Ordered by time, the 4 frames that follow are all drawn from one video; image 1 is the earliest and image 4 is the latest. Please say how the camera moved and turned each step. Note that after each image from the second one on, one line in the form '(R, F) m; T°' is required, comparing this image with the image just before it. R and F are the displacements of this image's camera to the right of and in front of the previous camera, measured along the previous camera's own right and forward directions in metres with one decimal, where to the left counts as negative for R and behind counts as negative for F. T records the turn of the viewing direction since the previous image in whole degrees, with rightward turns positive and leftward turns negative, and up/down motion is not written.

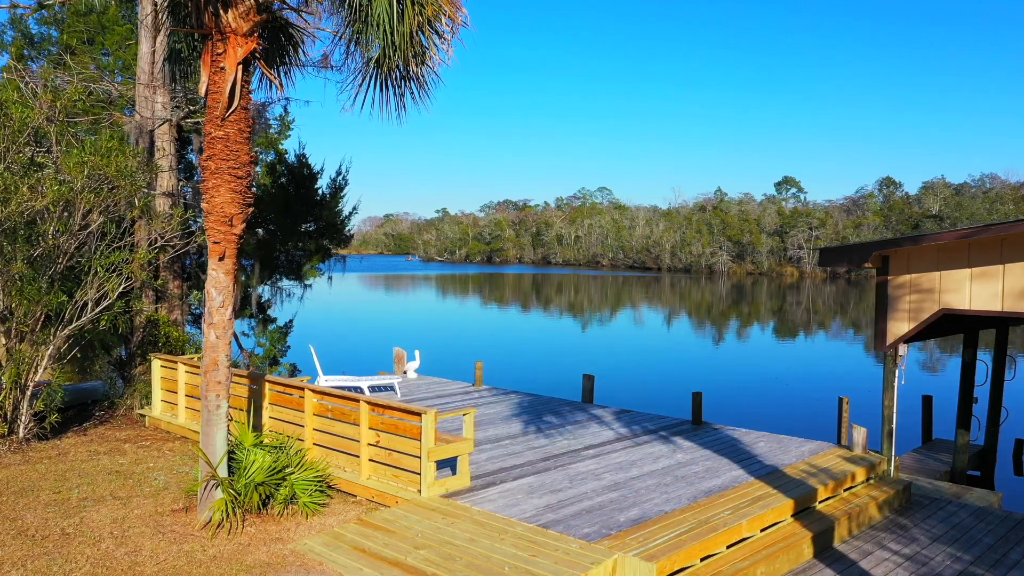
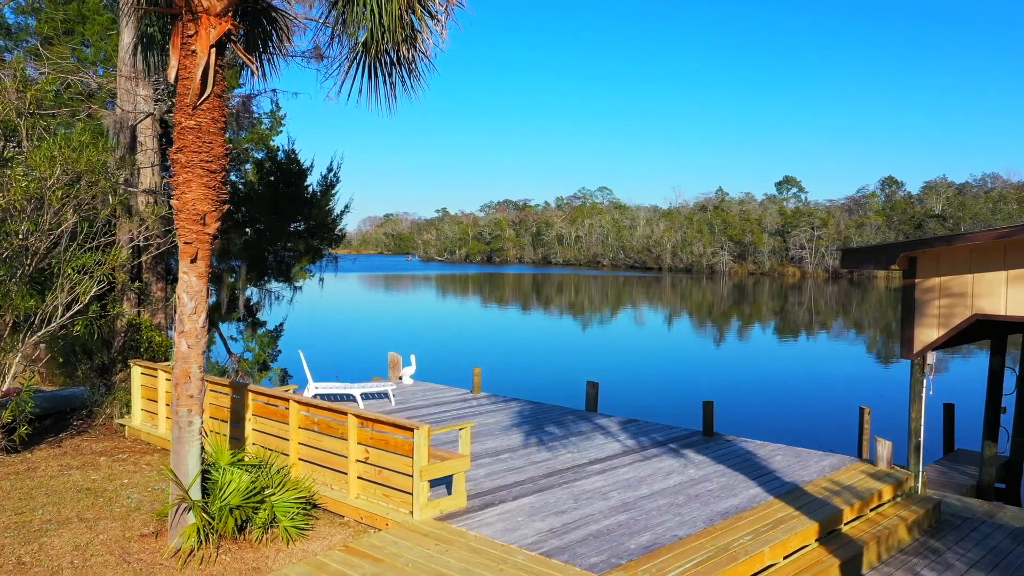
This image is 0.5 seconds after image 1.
(0.0, +0.4) m; 0°
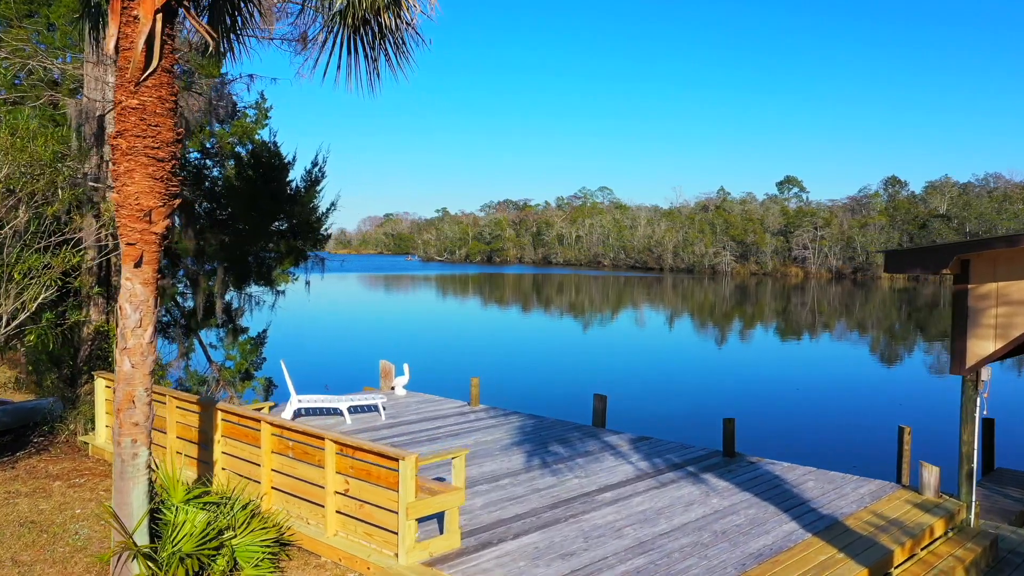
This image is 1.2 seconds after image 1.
(0.0, +0.6) m; 0°
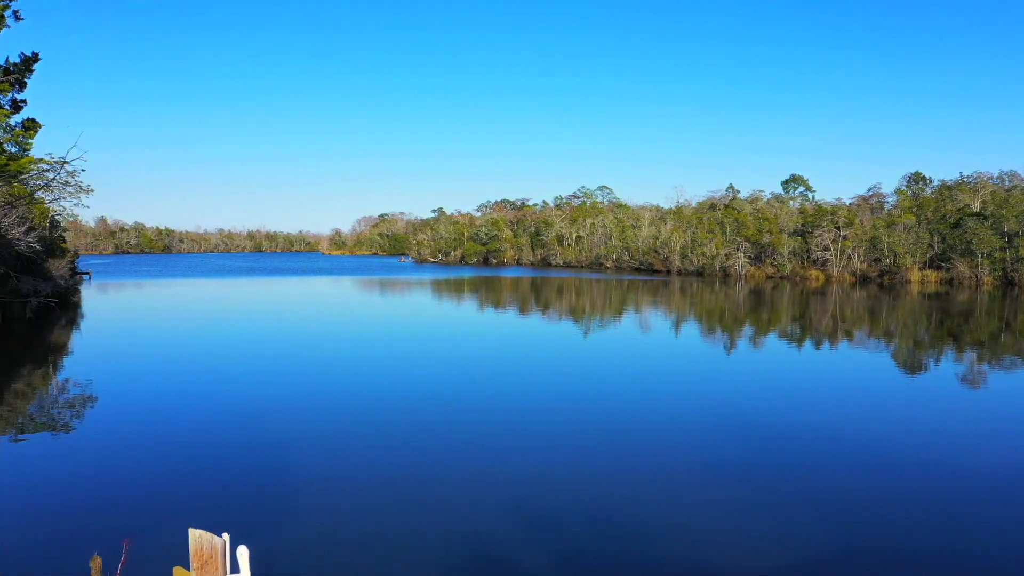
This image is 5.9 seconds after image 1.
(0.0, +5.0) m; 0°
